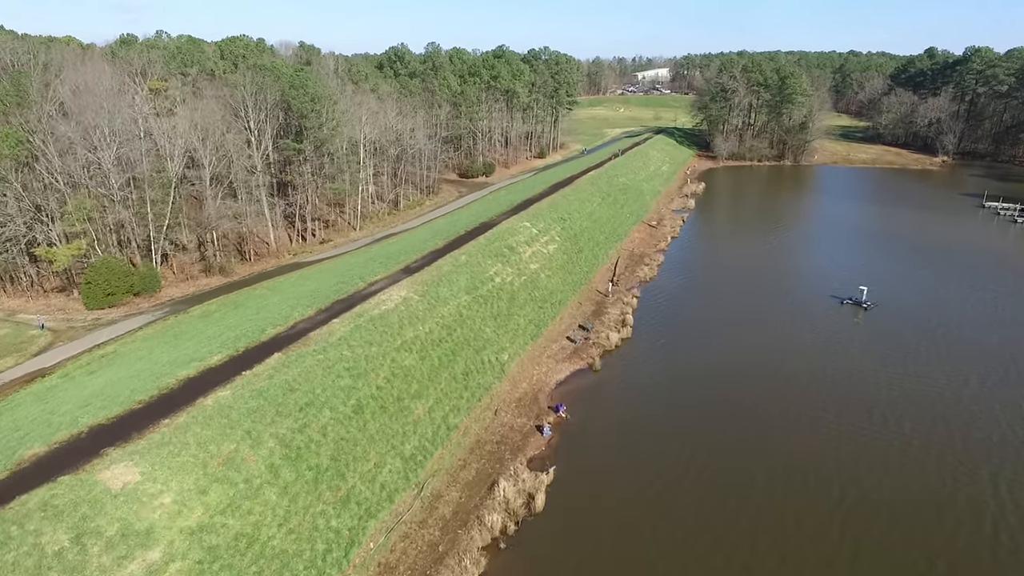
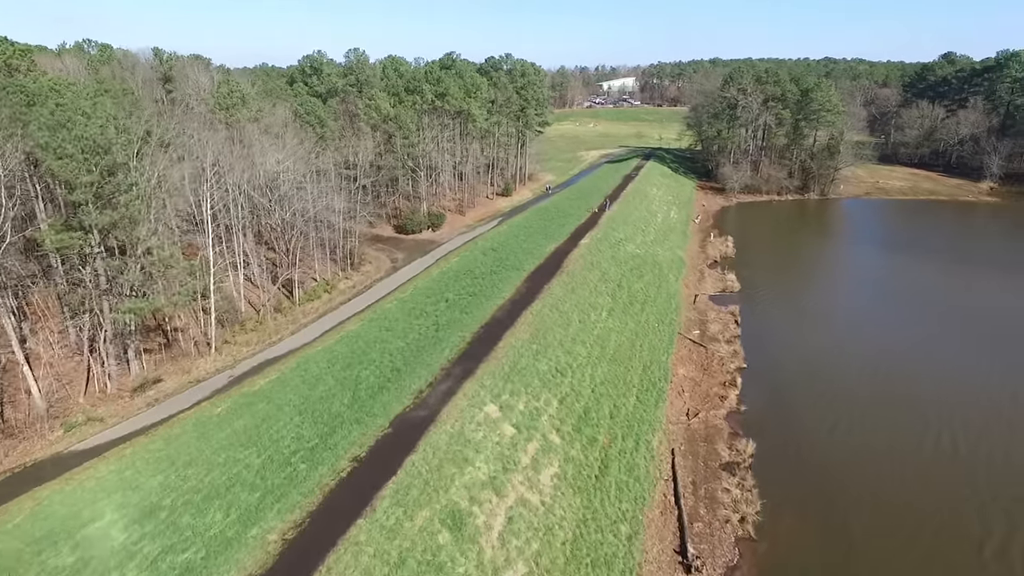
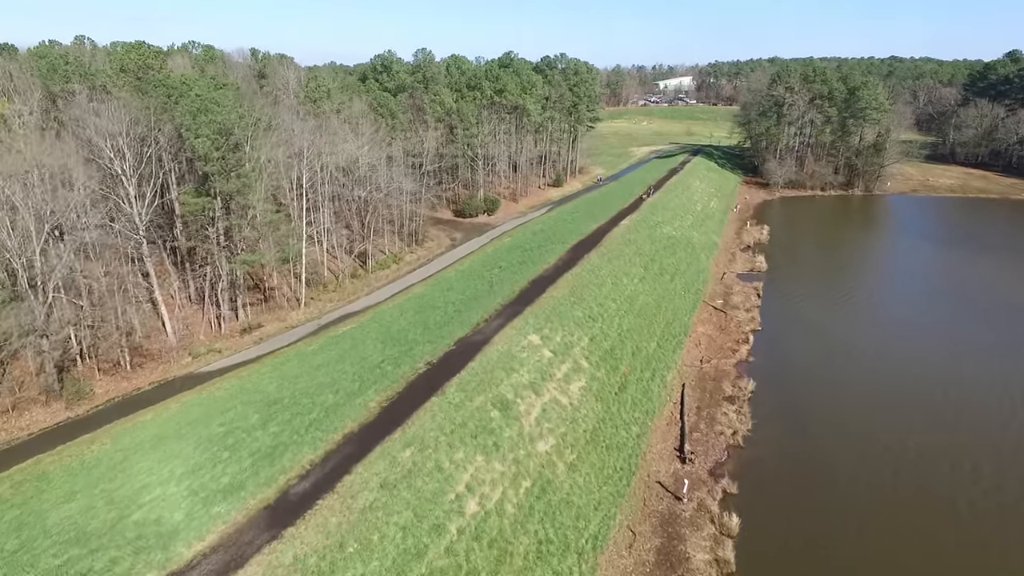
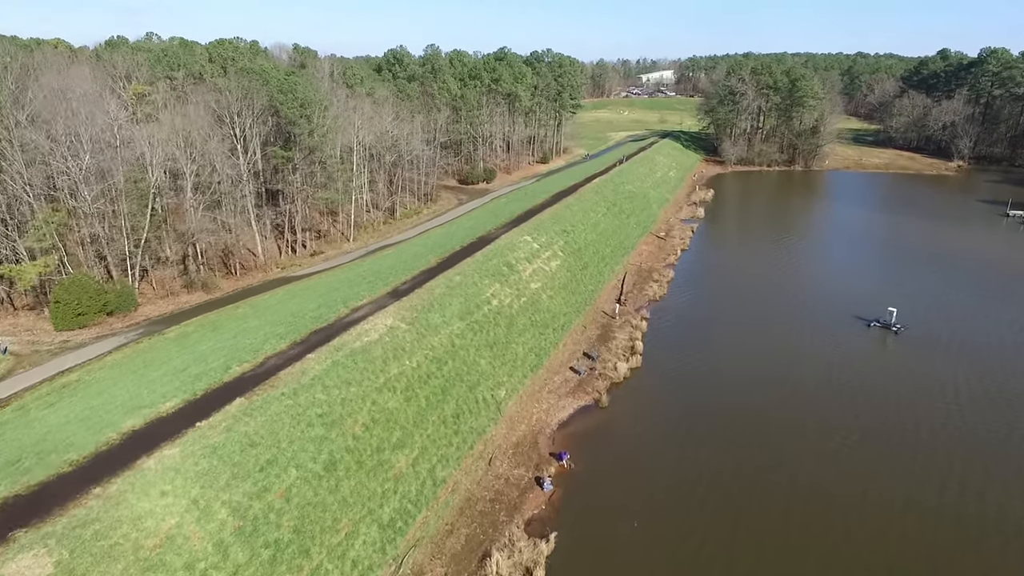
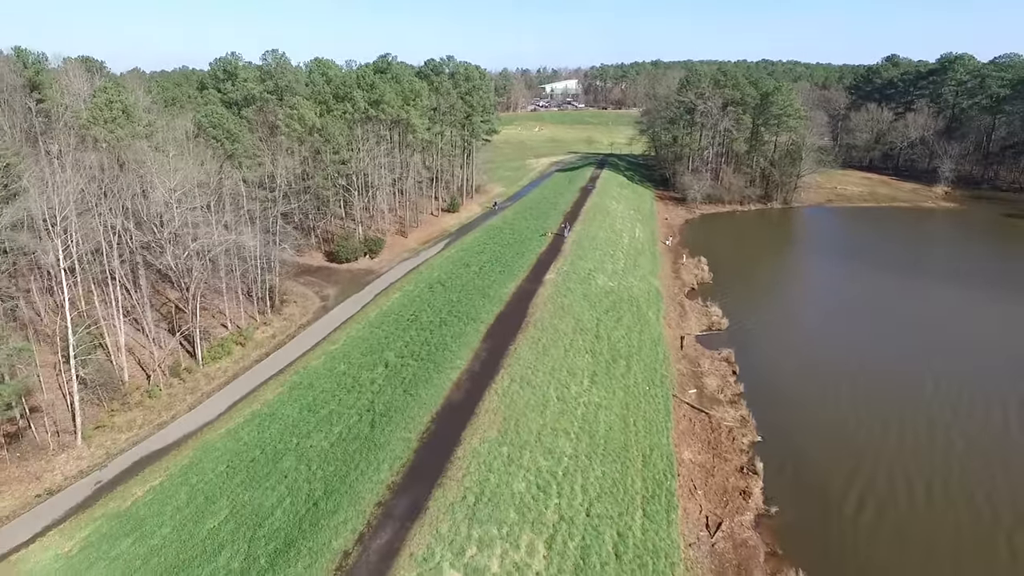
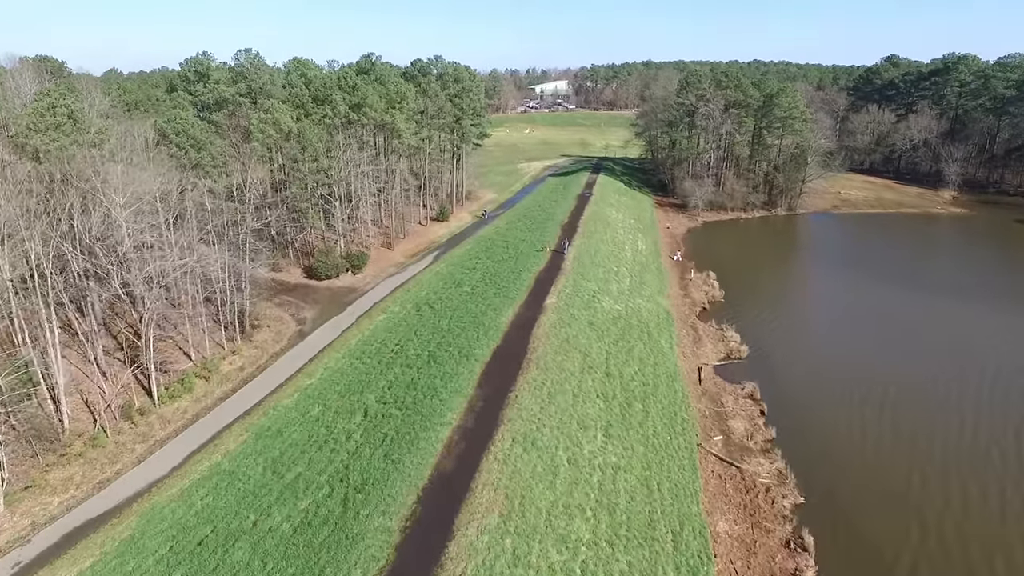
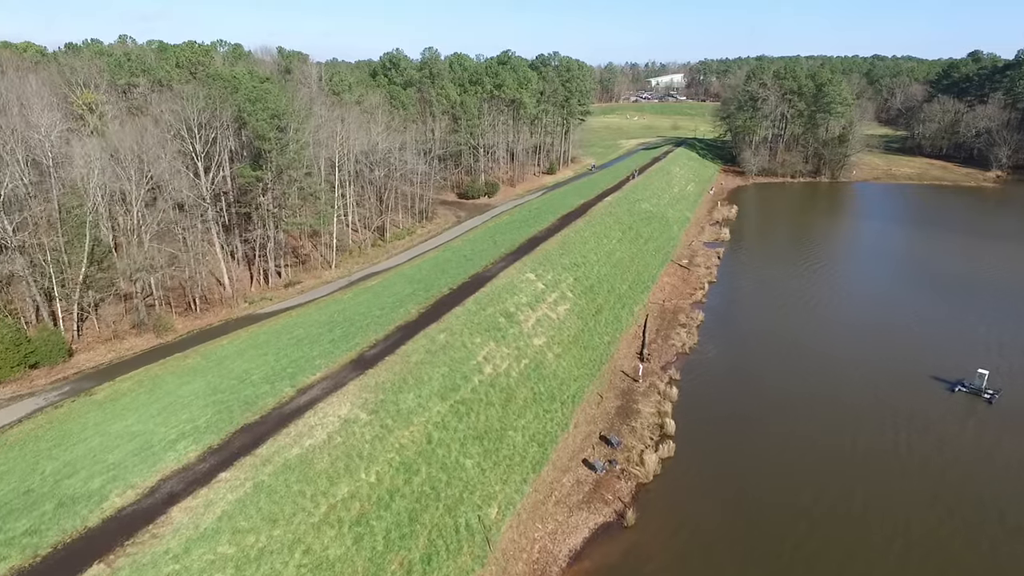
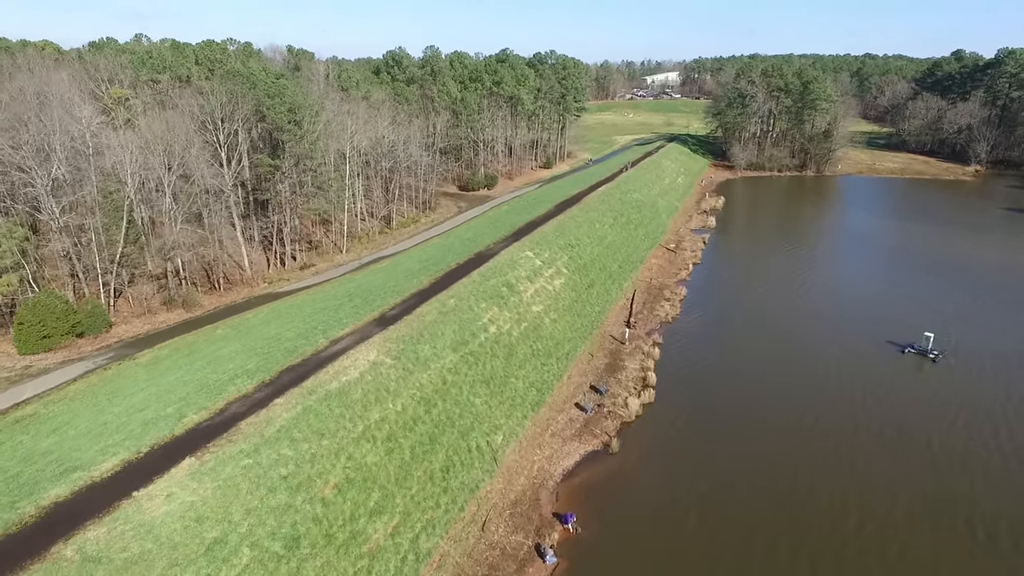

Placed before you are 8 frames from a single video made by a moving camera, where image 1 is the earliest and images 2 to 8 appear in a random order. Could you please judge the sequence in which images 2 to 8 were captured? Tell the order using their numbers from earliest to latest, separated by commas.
4, 8, 7, 3, 2, 5, 6
